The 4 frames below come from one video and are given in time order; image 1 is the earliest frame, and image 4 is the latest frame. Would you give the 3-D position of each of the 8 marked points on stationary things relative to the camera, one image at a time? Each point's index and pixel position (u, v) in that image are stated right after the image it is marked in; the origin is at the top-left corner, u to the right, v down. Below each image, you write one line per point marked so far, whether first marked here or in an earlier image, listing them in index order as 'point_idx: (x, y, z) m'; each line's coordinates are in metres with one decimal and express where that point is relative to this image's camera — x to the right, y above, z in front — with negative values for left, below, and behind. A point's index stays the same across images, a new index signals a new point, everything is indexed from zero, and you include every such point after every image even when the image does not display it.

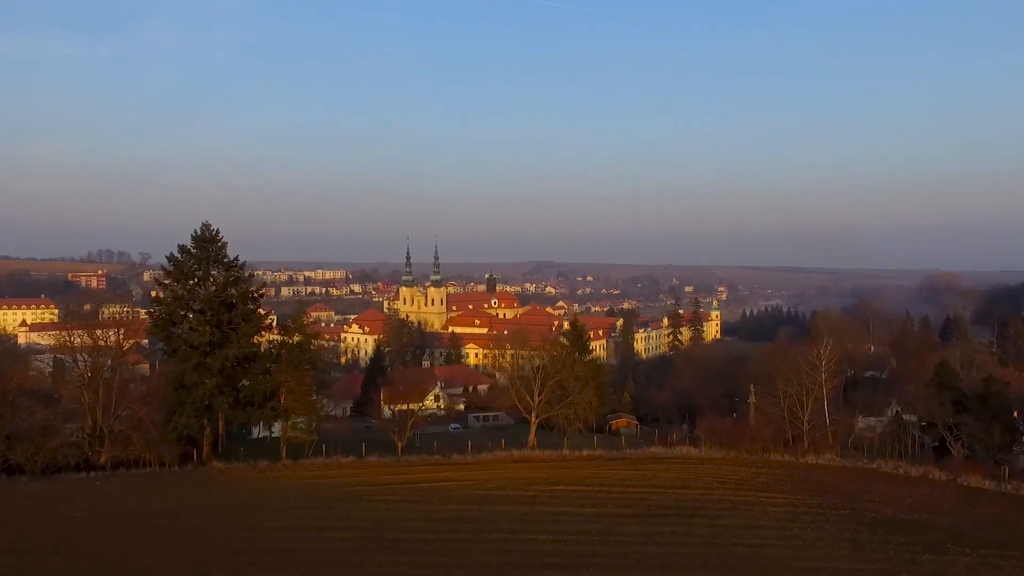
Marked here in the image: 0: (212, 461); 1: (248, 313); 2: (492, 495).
0: (-7.0, -4.1, +17.9) m
1: (-6.4, -0.6, +18.3) m
2: (-0.4, -4.3, +15.8) m
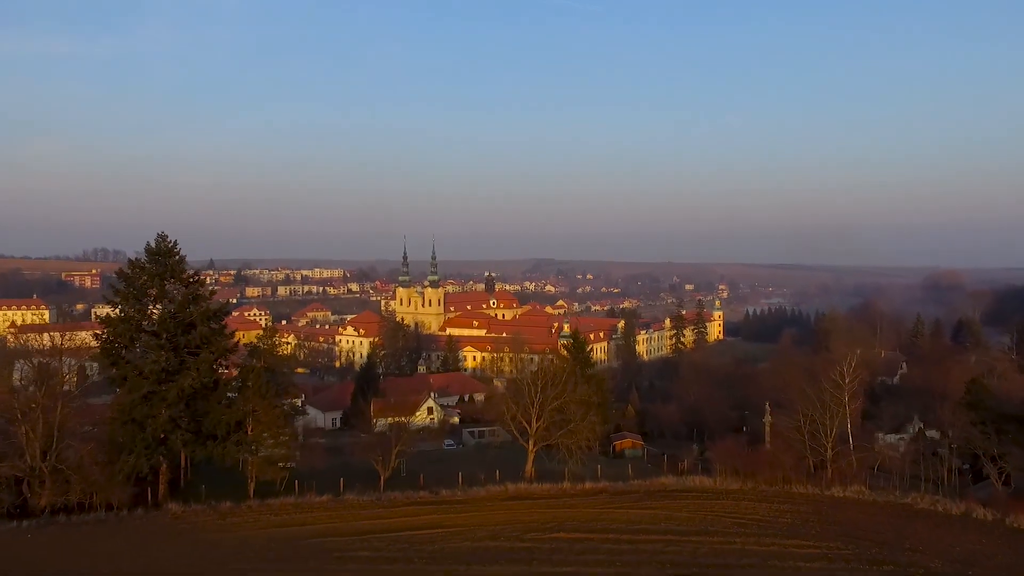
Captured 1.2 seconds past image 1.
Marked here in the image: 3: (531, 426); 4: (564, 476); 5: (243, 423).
0: (-7.1, -4.5, +15.8) m
1: (-6.5, -1.0, +16.2) m
2: (-0.5, -4.7, +13.8) m
3: (+0.5, -3.6, +19.8) m
4: (+1.3, -4.8, +19.5) m
5: (-5.9, -3.0, +16.8) m
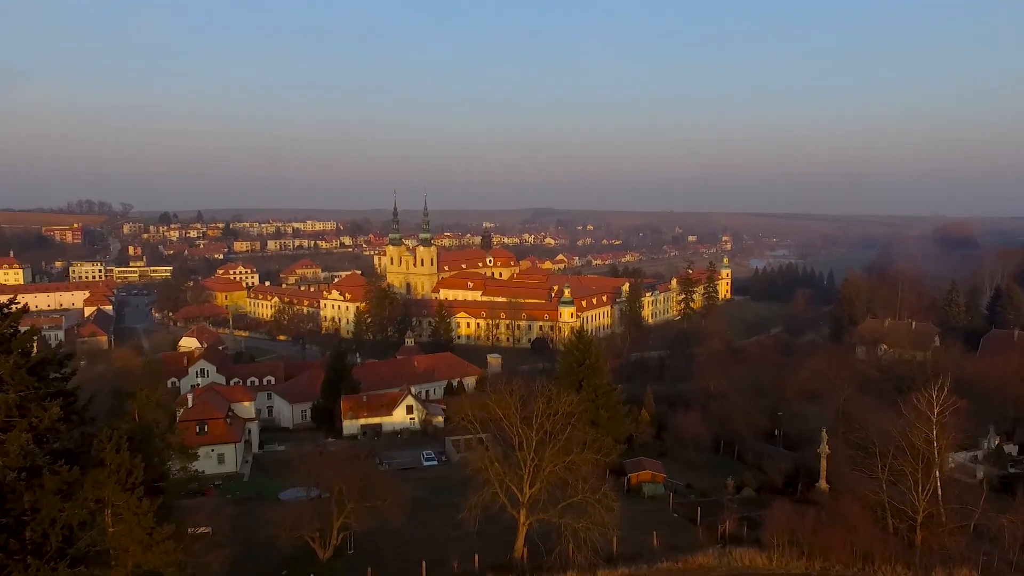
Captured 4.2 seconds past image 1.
0: (-7.4, -5.0, +10.5) m
1: (-6.8, -1.6, +10.6) m
2: (-0.8, -5.4, +8.5) m
3: (+0.2, -3.9, +14.4) m
4: (+1.0, -5.1, +14.2) m
5: (-6.2, -3.5, +11.4) m
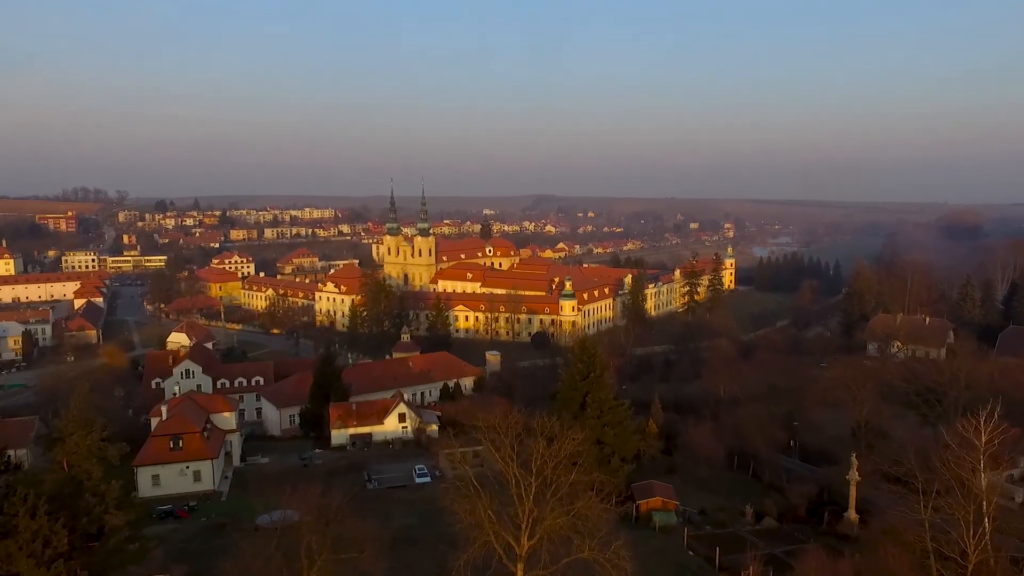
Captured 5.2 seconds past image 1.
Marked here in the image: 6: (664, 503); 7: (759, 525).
0: (-7.5, -5.5, +8.6) m
1: (-6.8, -2.0, +8.7) m
2: (-0.9, -5.9, +6.6) m
3: (+0.2, -4.2, +12.5) m
4: (+1.0, -5.5, +12.3) m
5: (-6.3, -3.9, +9.5) m
6: (+3.8, -5.4, +19.0) m
7: (+6.0, -5.6, +18.5) m
